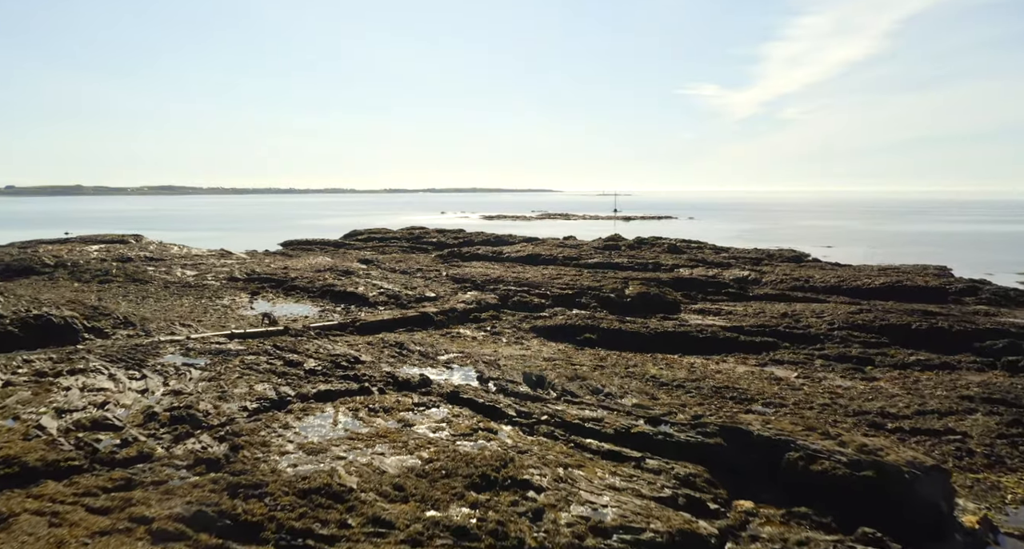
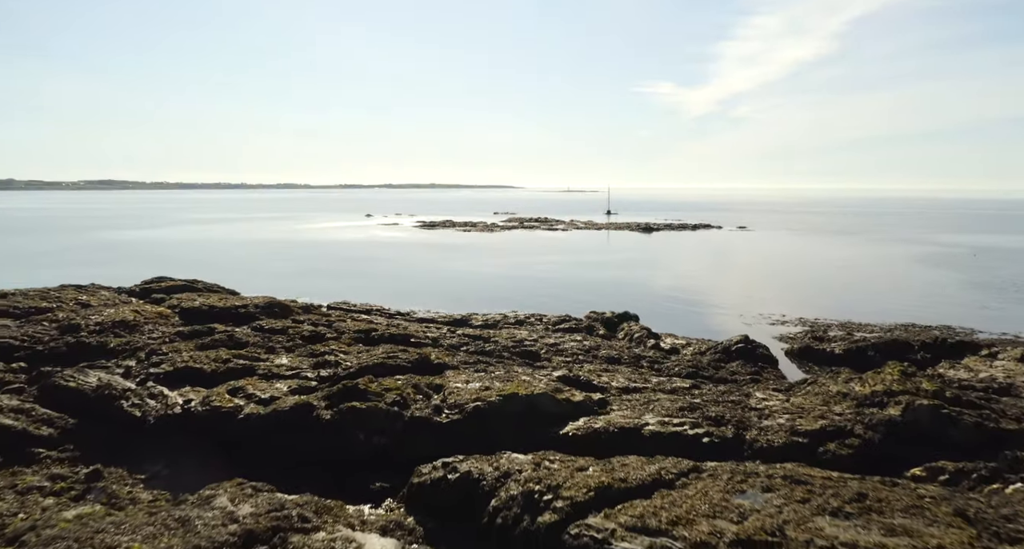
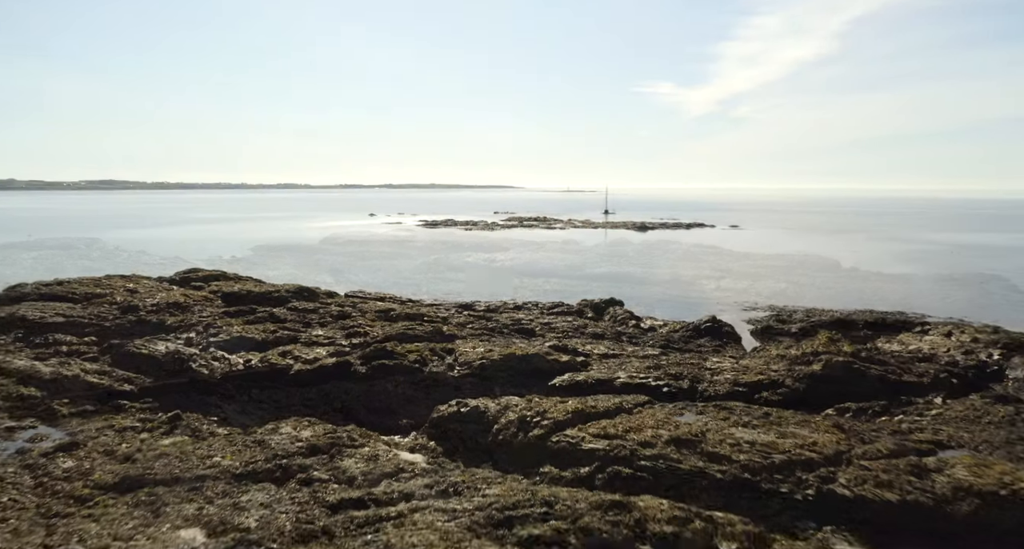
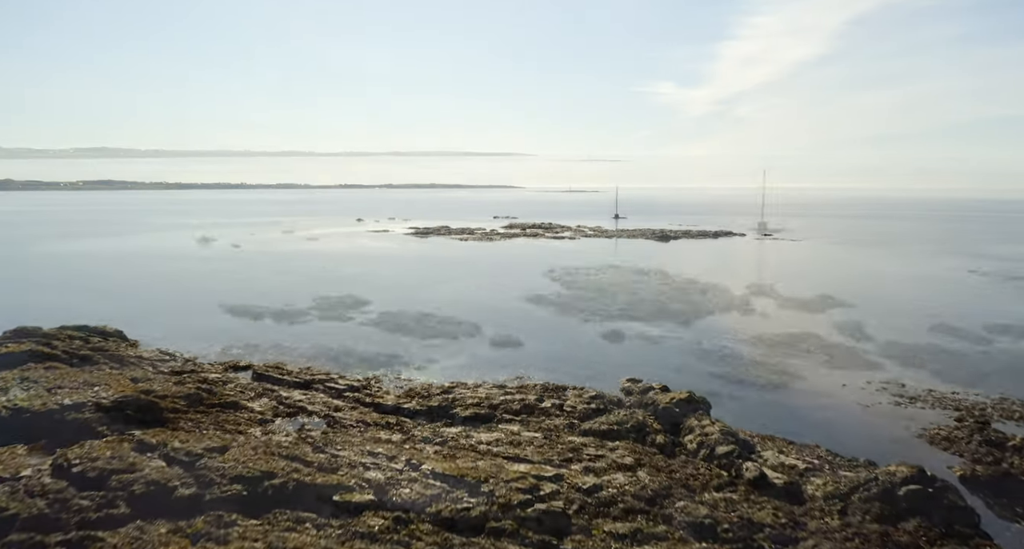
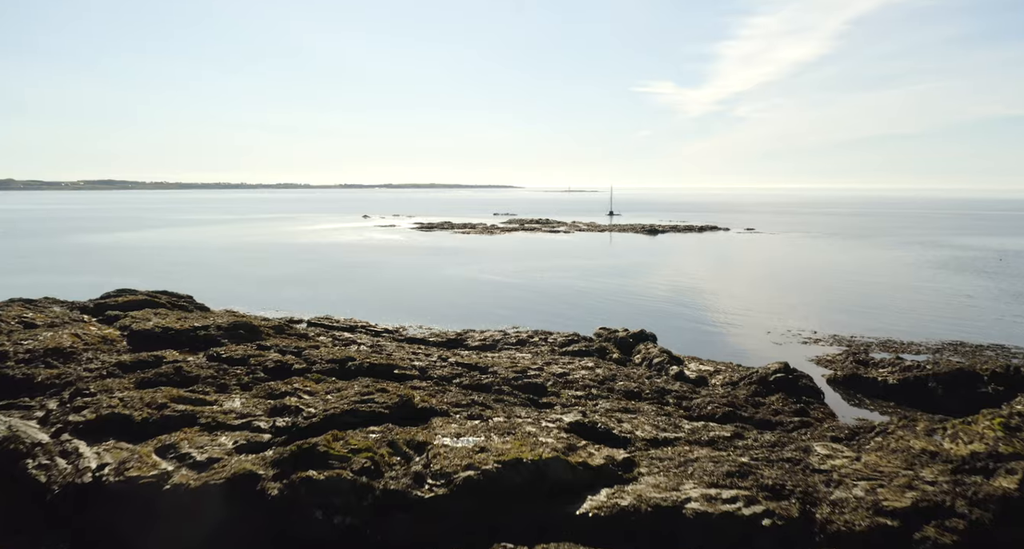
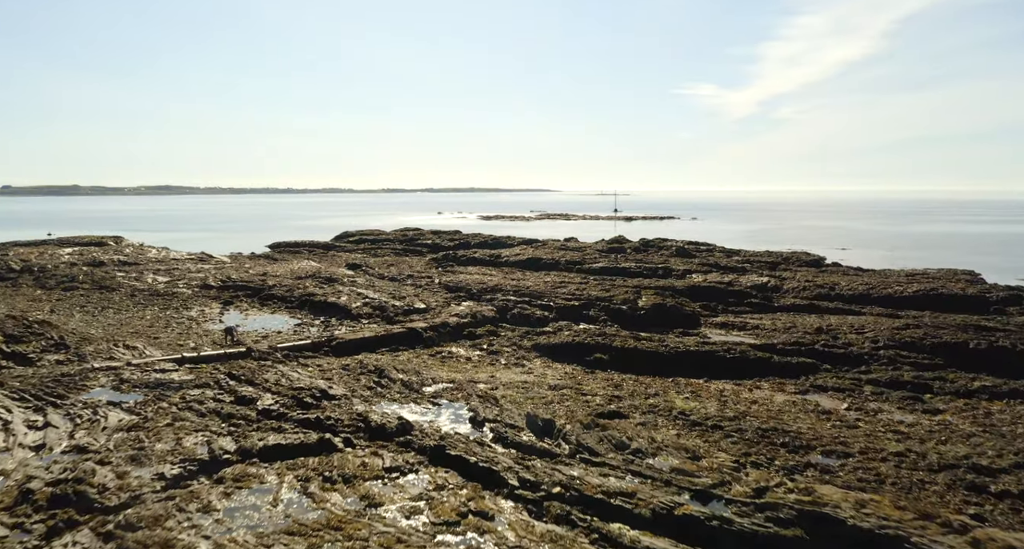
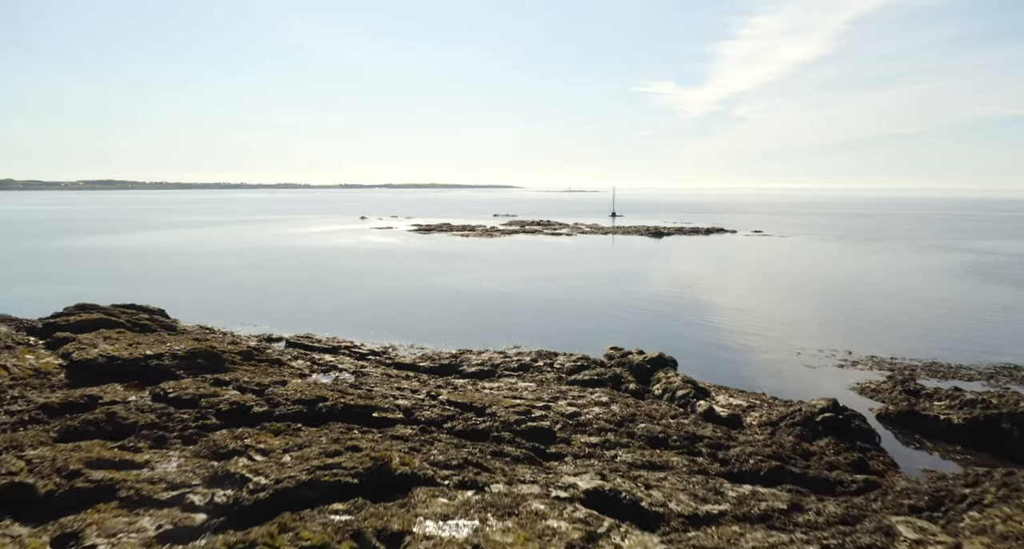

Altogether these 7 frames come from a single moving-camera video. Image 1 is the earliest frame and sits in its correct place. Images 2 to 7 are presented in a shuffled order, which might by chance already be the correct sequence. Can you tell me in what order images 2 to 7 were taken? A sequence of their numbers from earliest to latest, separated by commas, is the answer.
6, 3, 2, 5, 7, 4
